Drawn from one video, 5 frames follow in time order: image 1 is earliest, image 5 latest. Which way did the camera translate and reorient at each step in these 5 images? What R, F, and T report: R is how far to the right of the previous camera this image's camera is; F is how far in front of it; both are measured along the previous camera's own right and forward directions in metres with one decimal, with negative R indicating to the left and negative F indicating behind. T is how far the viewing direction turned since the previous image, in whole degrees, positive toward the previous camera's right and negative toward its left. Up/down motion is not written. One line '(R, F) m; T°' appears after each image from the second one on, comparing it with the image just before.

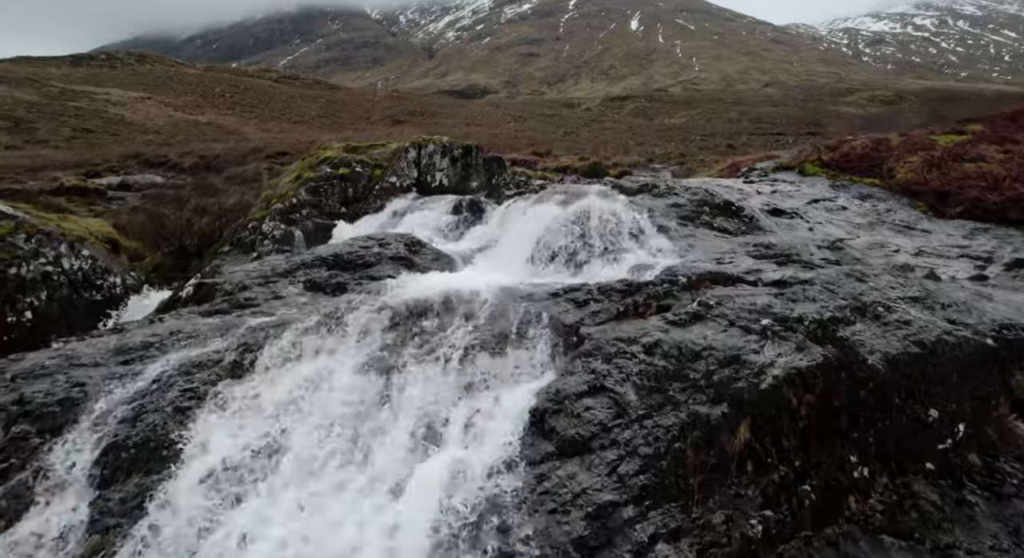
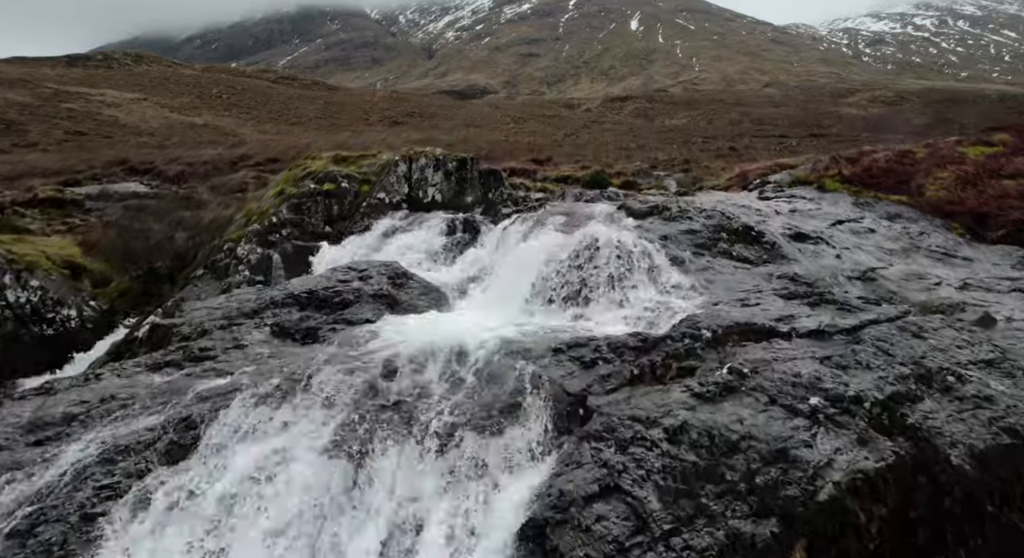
(+0.1, +2.1) m; 0°
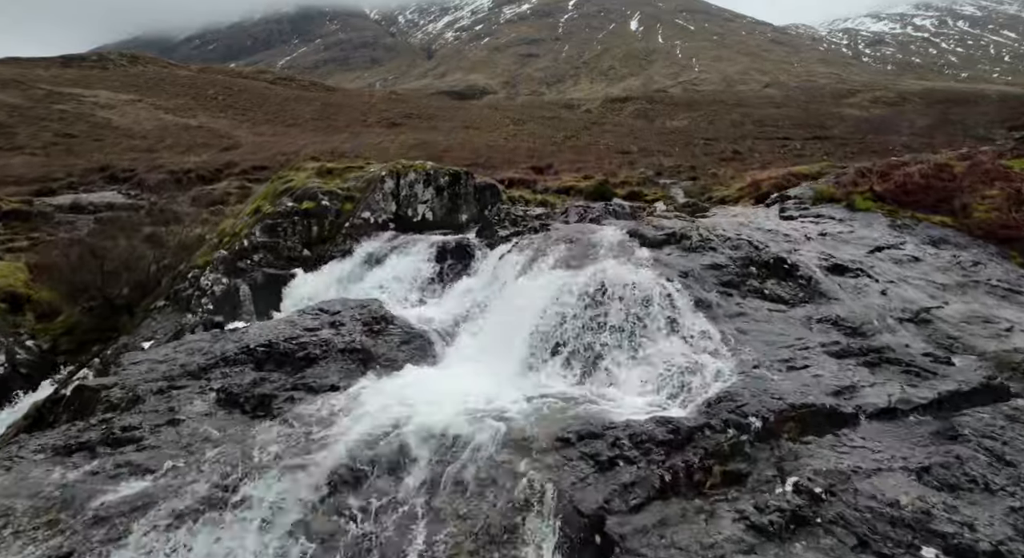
(+0.1, +2.6) m; 0°
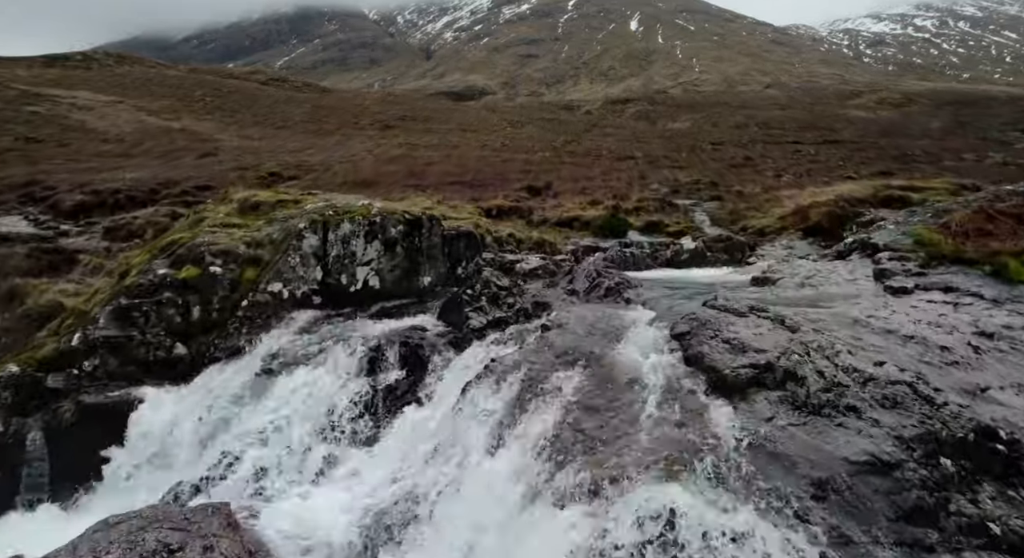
(+0.5, +8.4) m; 0°
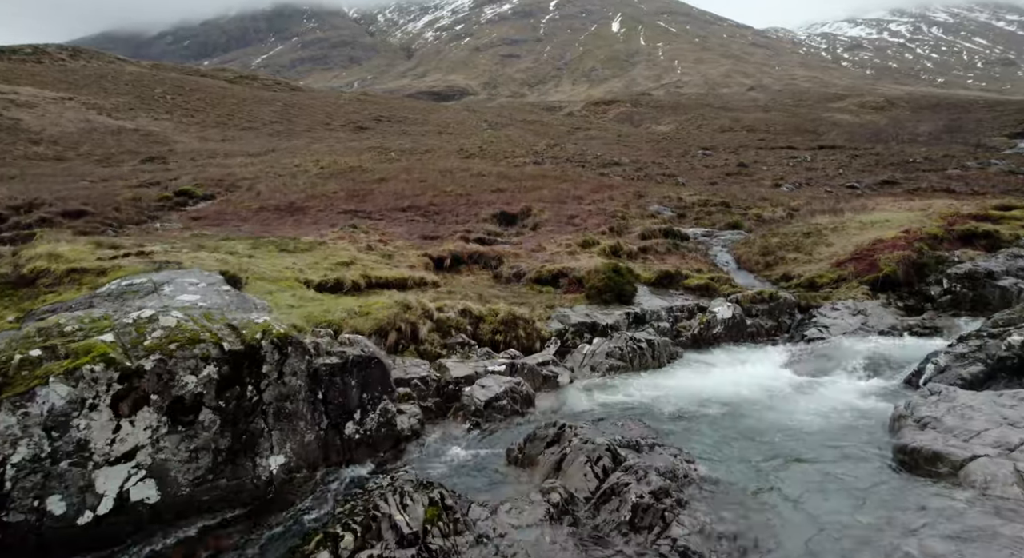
(+0.8, +10.1) m; +2°
